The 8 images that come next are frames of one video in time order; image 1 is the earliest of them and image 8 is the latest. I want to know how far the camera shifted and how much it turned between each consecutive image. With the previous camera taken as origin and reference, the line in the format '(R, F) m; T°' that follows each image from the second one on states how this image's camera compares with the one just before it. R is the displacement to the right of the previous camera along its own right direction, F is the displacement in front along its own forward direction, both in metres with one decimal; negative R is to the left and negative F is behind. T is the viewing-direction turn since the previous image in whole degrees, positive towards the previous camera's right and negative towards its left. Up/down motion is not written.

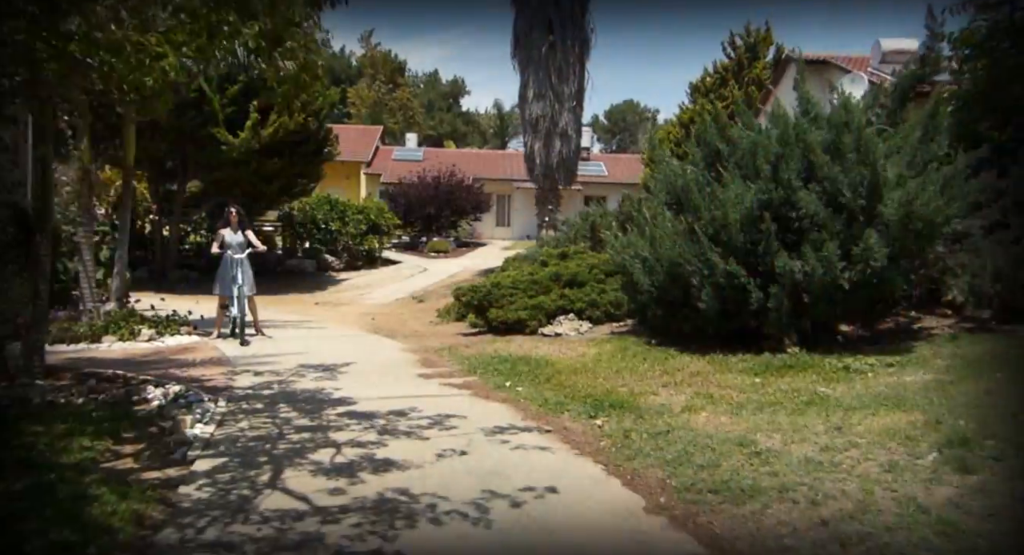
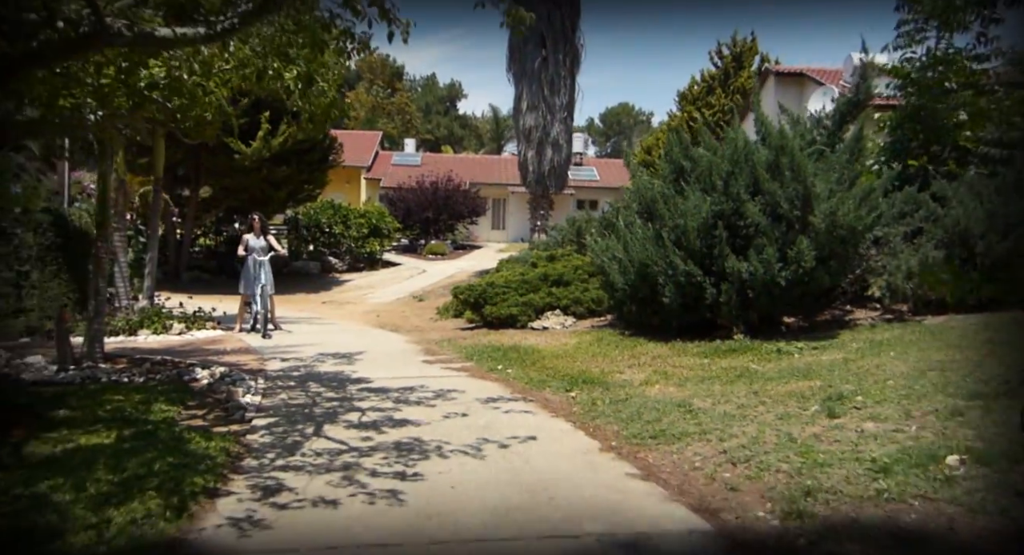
(+0.1, -1.5) m; 0°
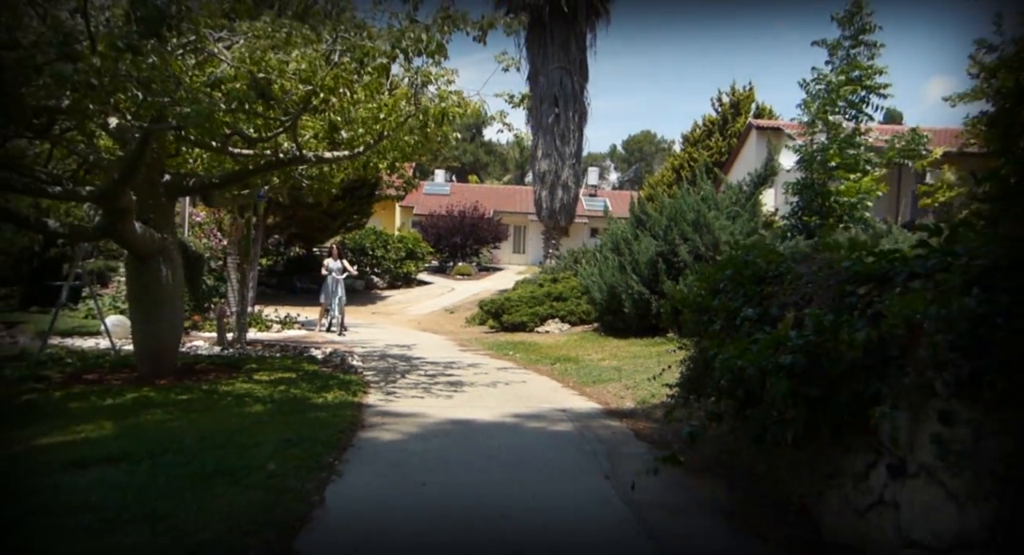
(+0.3, -5.0) m; -2°
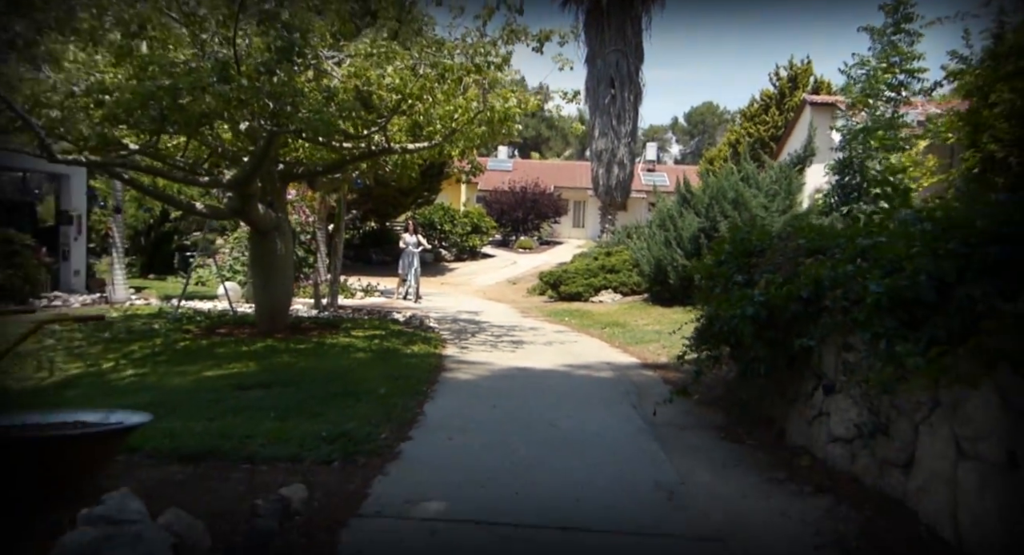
(+0.1, -1.8) m; -4°
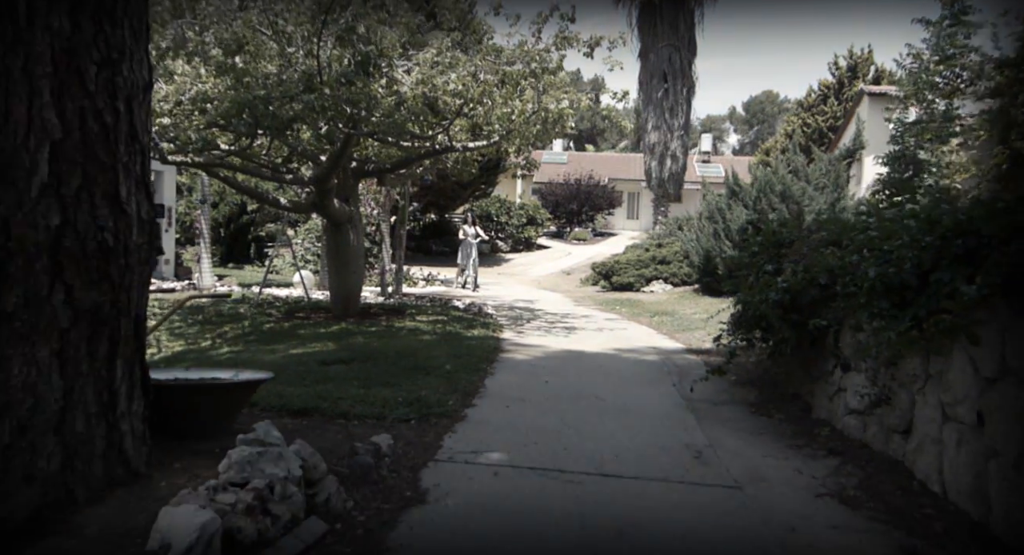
(0.0, -0.9) m; -4°
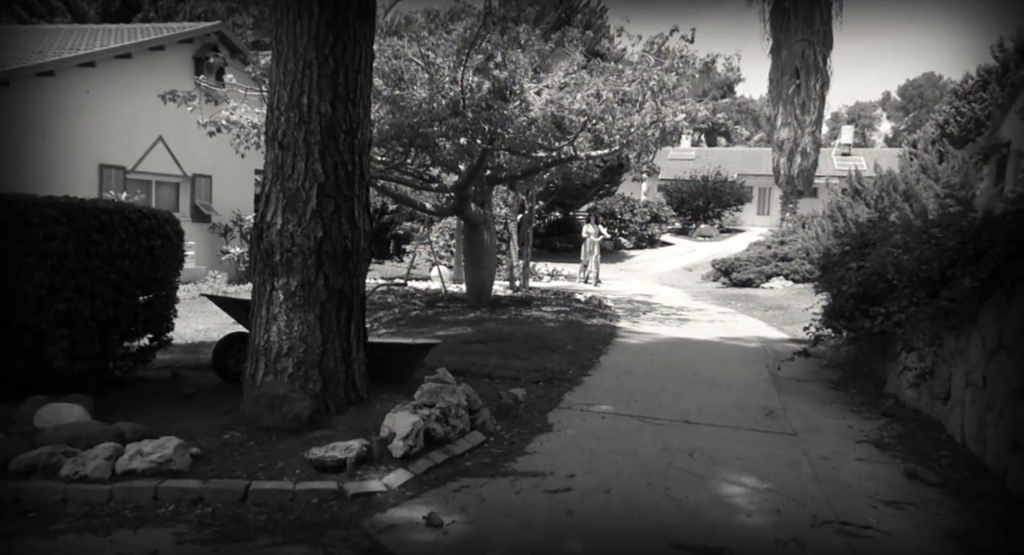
(+0.2, -1.7) m; -9°
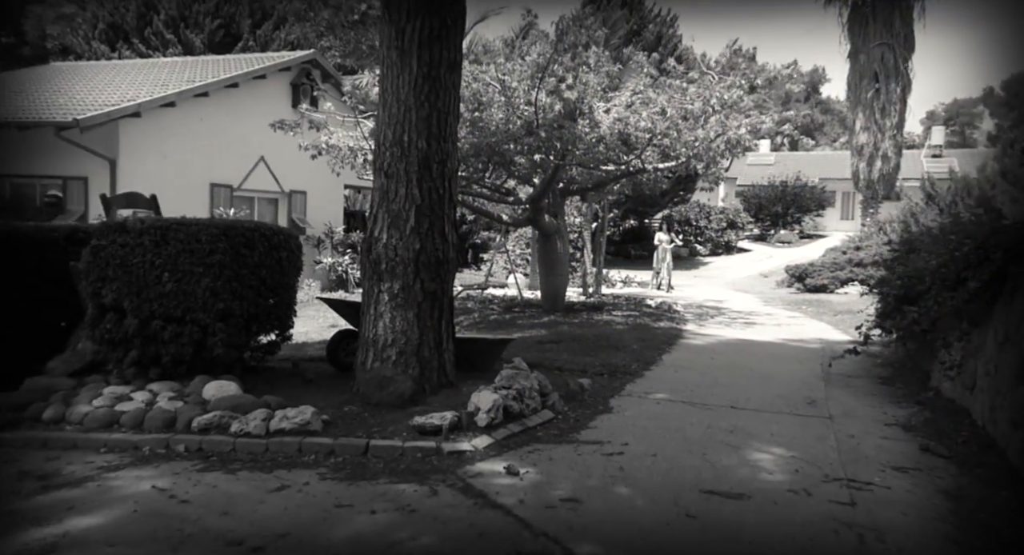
(+0.1, -1.1) m; -5°
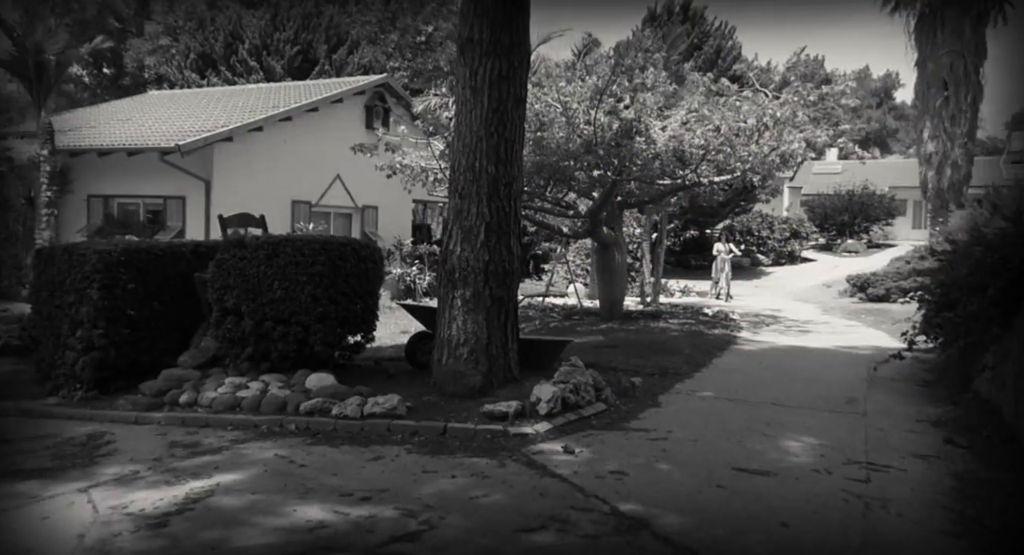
(0.0, -0.9) m; -4°
